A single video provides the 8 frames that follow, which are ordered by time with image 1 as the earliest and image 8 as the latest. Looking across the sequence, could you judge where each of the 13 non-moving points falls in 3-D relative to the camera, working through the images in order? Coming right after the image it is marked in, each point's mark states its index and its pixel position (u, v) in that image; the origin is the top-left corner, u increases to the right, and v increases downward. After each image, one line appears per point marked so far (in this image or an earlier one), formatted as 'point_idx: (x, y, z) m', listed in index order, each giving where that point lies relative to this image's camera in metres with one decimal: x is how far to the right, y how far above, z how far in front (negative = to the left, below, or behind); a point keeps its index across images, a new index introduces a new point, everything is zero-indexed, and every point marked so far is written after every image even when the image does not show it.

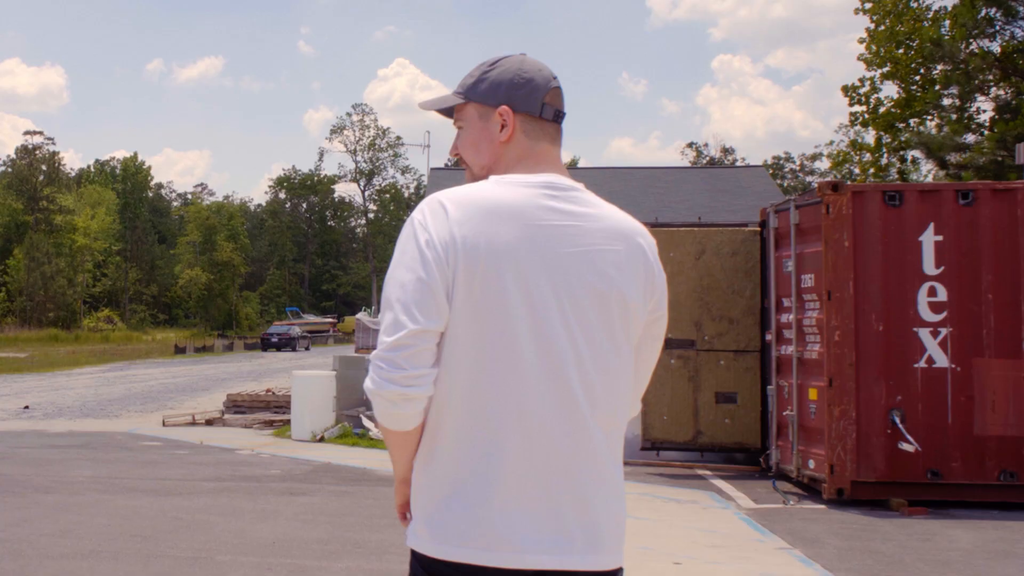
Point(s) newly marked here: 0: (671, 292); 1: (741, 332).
0: (+1.8, -0.1, +10.9) m
1: (+2.6, -0.5, +10.8) m
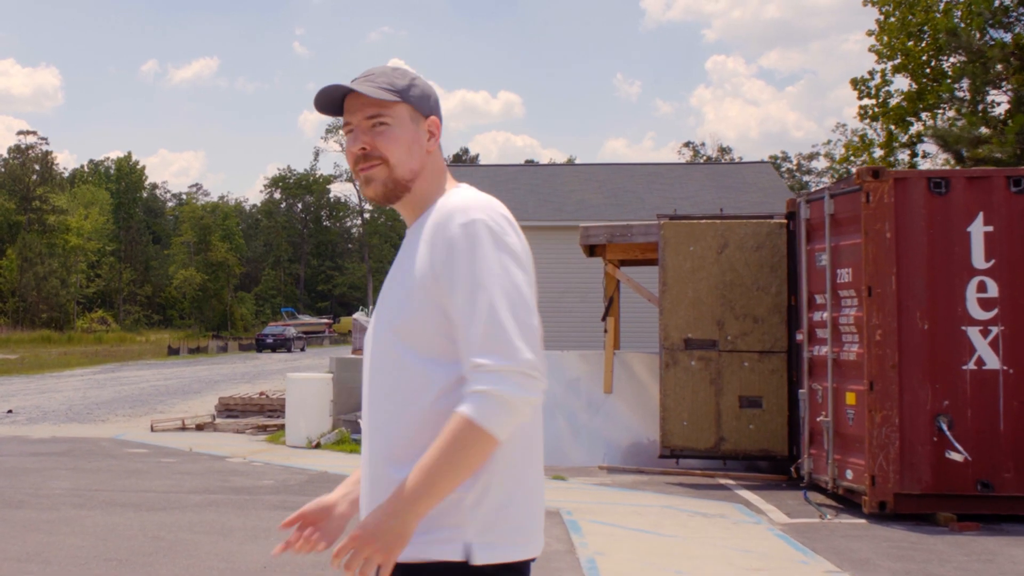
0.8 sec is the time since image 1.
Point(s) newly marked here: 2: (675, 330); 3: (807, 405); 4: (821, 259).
0: (+1.9, 0.0, +10.2) m
1: (+2.7, -0.5, +10.1) m
2: (+1.8, -0.5, +10.3) m
3: (+2.8, -1.1, +9.1) m
4: (+2.9, +0.3, +8.8) m
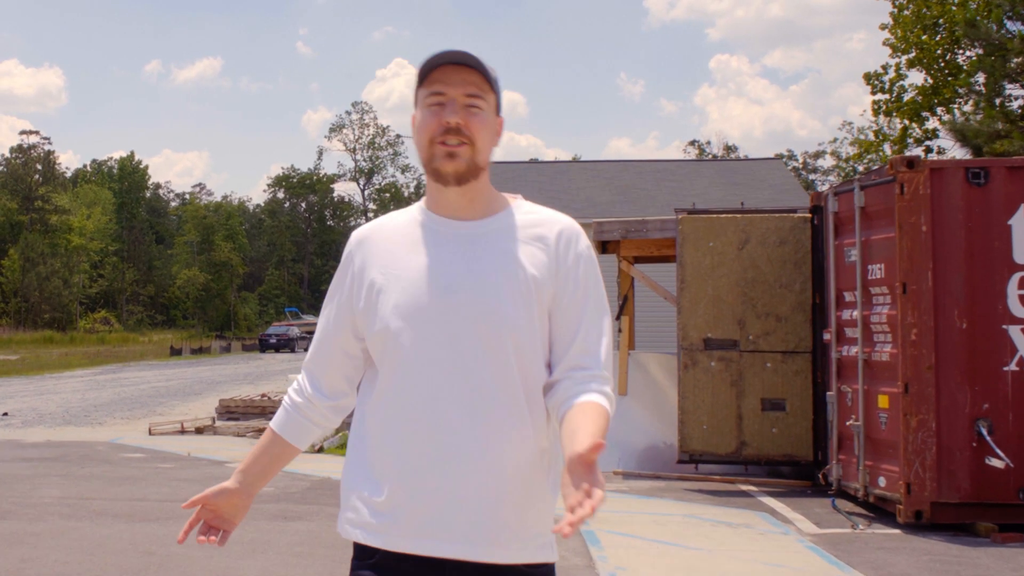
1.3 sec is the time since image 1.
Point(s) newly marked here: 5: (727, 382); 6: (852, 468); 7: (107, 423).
0: (+2.1, 0.0, +9.8) m
1: (+2.8, -0.4, +9.7) m
2: (+1.9, -0.4, +9.8) m
3: (+3.0, -1.1, +8.7) m
4: (+3.0, +0.3, +8.4) m
5: (+2.2, -1.0, +9.7) m
6: (+3.0, -1.6, +8.3) m
7: (-6.9, -2.3, +16.0) m
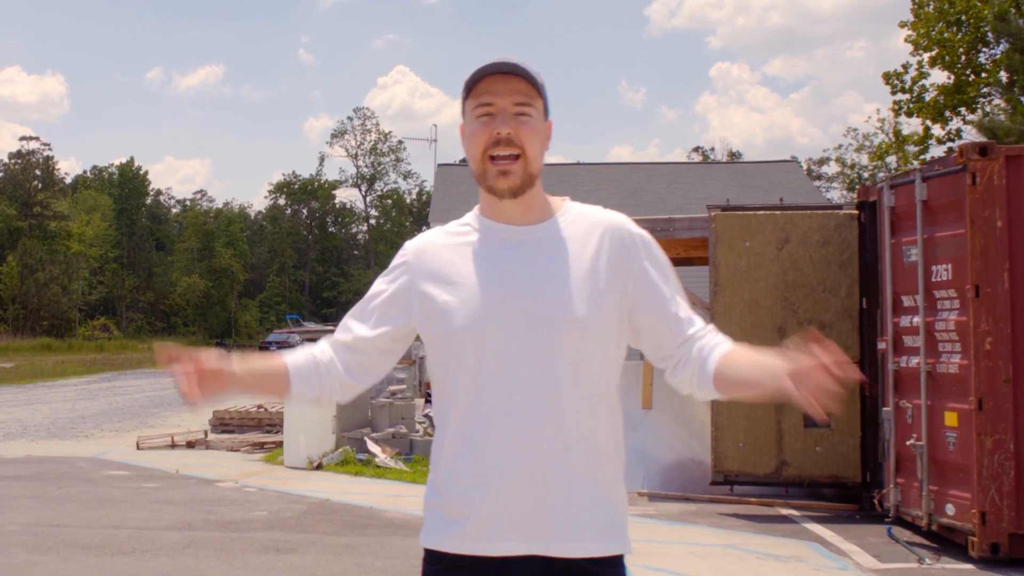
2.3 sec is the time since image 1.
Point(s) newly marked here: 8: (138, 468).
0: (+2.2, 0.0, +8.9) m
1: (+3.0, -0.5, +8.8) m
2: (+2.0, -0.5, +8.9) m
3: (+3.1, -1.1, +7.8) m
4: (+3.2, +0.3, +7.5) m
5: (+2.4, -1.0, +8.8) m
6: (+3.2, -1.6, +7.4) m
7: (-6.7, -2.4, +15.1) m
8: (-4.6, -2.2, +11.6) m
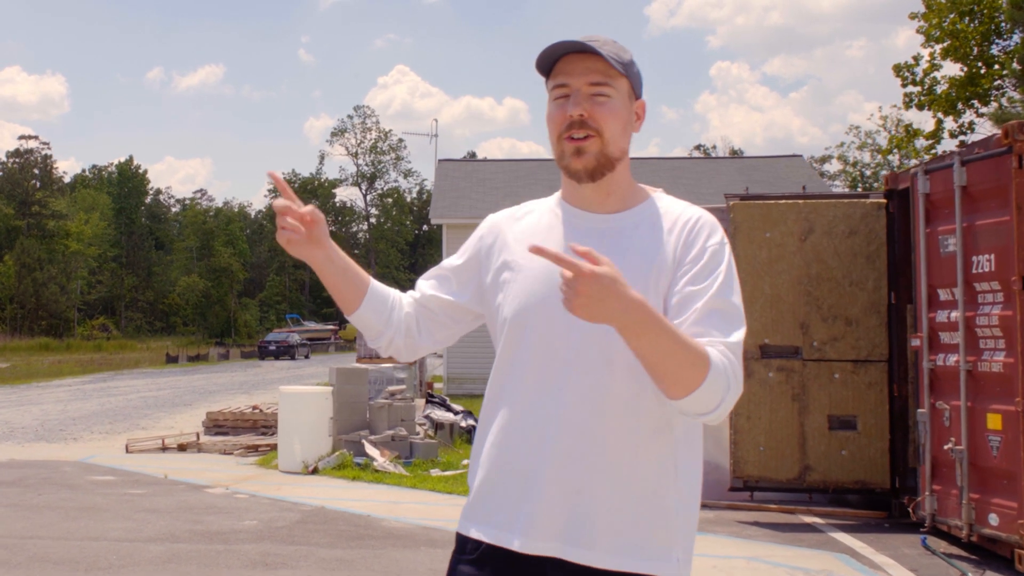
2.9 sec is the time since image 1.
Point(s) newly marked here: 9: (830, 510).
0: (+2.3, 0.0, +8.4) m
1: (+3.1, -0.4, +8.2) m
2: (+2.1, -0.4, +8.4) m
3: (+3.2, -1.1, +7.2) m
4: (+3.2, +0.3, +7.0) m
5: (+2.4, -1.0, +8.3) m
6: (+3.2, -1.6, +6.9) m
7: (-6.7, -2.3, +14.6) m
8: (-4.5, -2.2, +11.1) m
9: (+2.9, -2.0, +8.6) m
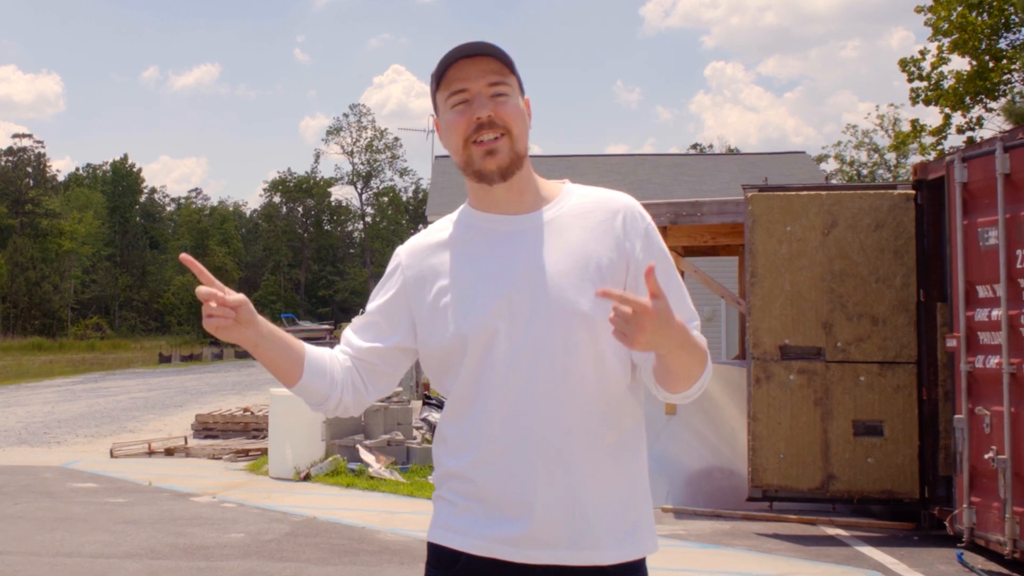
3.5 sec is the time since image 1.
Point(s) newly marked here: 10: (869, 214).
0: (+2.3, +0.1, +7.9) m
1: (+3.1, -0.4, +7.7) m
2: (+2.1, -0.4, +7.9) m
3: (+3.2, -1.1, +6.7) m
4: (+3.3, +0.3, +6.5) m
5: (+2.5, -0.9, +7.8) m
6: (+3.2, -1.5, +6.4) m
7: (-6.6, -2.3, +14.1) m
8: (-4.5, -2.1, +10.5) m
9: (+2.9, -2.0, +8.1) m
10: (+3.0, +0.6, +7.8) m
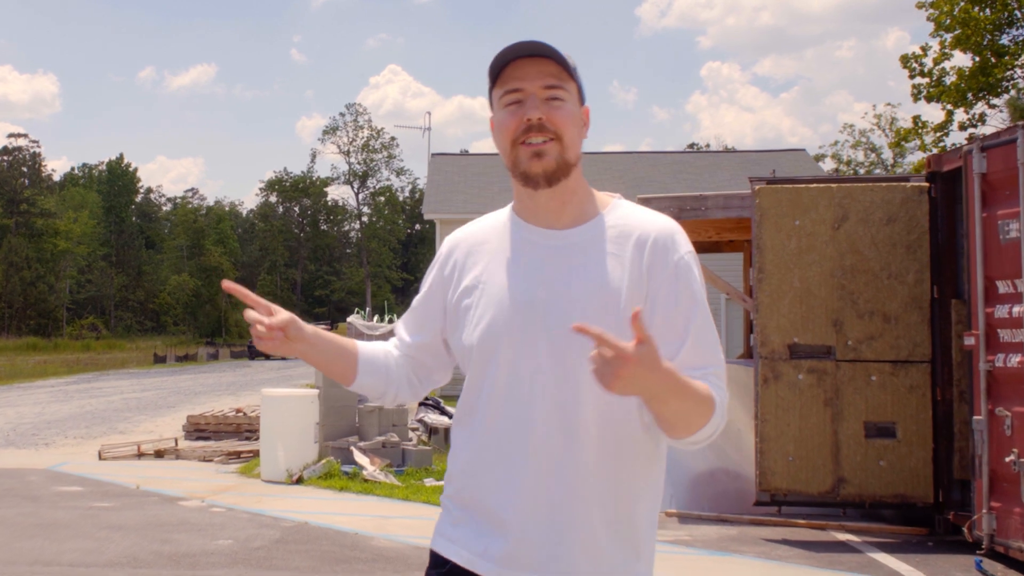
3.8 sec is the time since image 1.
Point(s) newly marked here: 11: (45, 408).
0: (+2.3, +0.1, +7.6) m
1: (+3.1, -0.4, +7.5) m
2: (+2.1, -0.4, +7.6) m
3: (+3.2, -1.0, +6.5) m
4: (+3.3, +0.4, +6.2) m
5: (+2.4, -0.9, +7.5) m
6: (+3.2, -1.5, +6.1) m
7: (-6.7, -2.3, +13.8) m
8: (-4.5, -2.1, +10.2) m
9: (+2.9, -2.0, +7.8) m
10: (+2.9, +0.6, +7.5) m
11: (-9.9, -2.5, +20.1) m
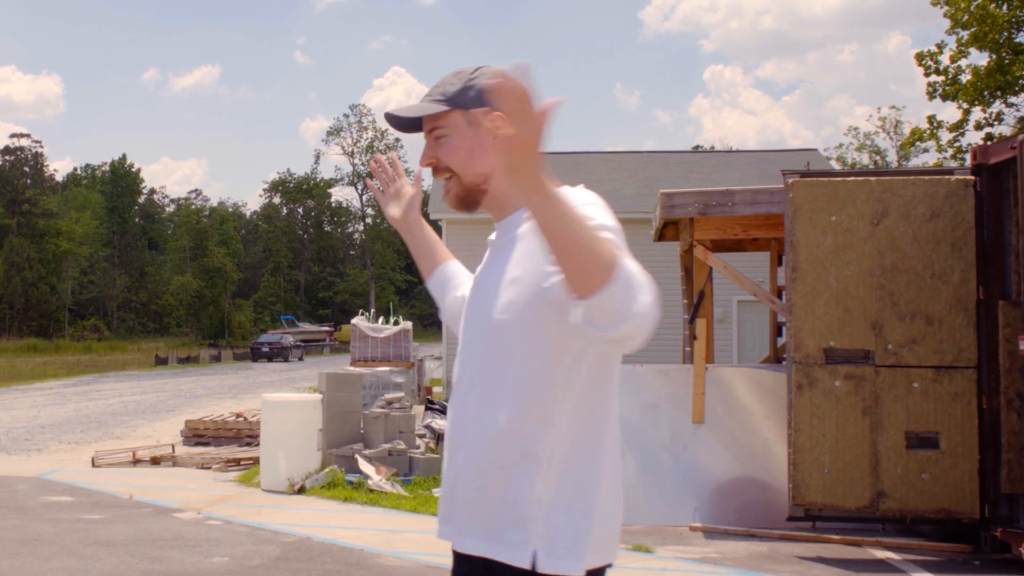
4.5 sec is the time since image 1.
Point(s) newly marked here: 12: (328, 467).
0: (+2.4, +0.1, +7.1) m
1: (+3.2, -0.4, +7.0) m
2: (+2.2, -0.4, +7.1) m
3: (+3.3, -1.0, +6.0) m
4: (+3.4, +0.4, +5.7) m
5: (+2.6, -0.9, +7.0) m
6: (+3.4, -1.5, +5.6) m
7: (-6.5, -2.3, +13.3) m
8: (-4.4, -2.1, +9.8) m
9: (+3.0, -2.0, +7.3) m
10: (+3.1, +0.6, +7.0) m
11: (-9.8, -2.5, +19.6) m
12: (-2.0, -1.9, +10.0) m
